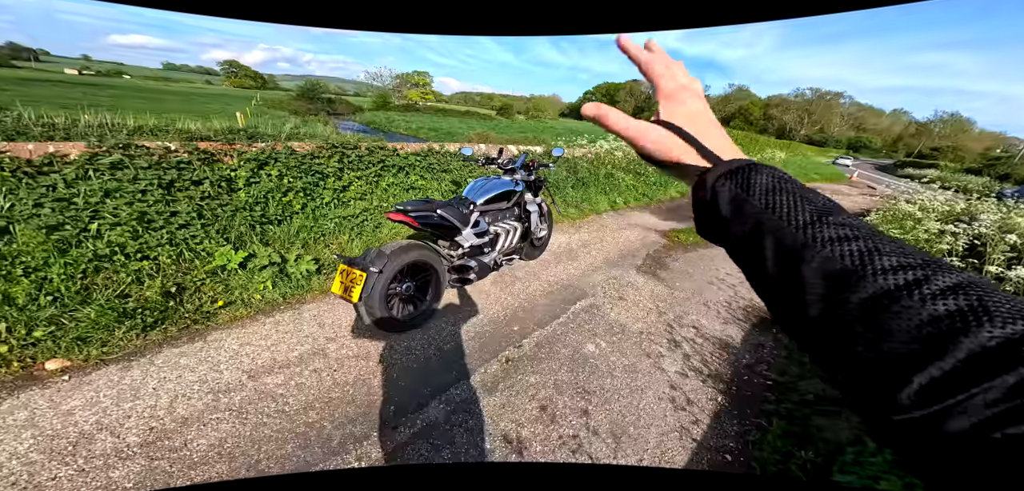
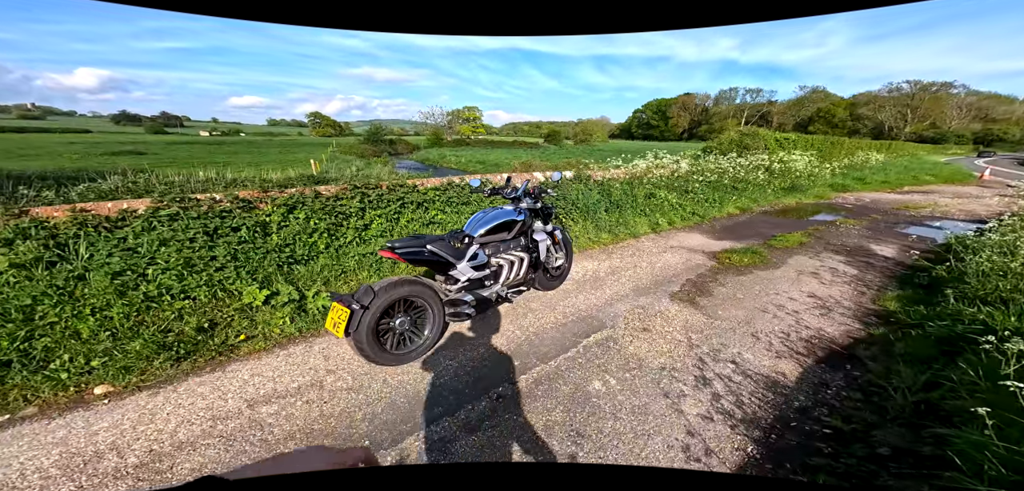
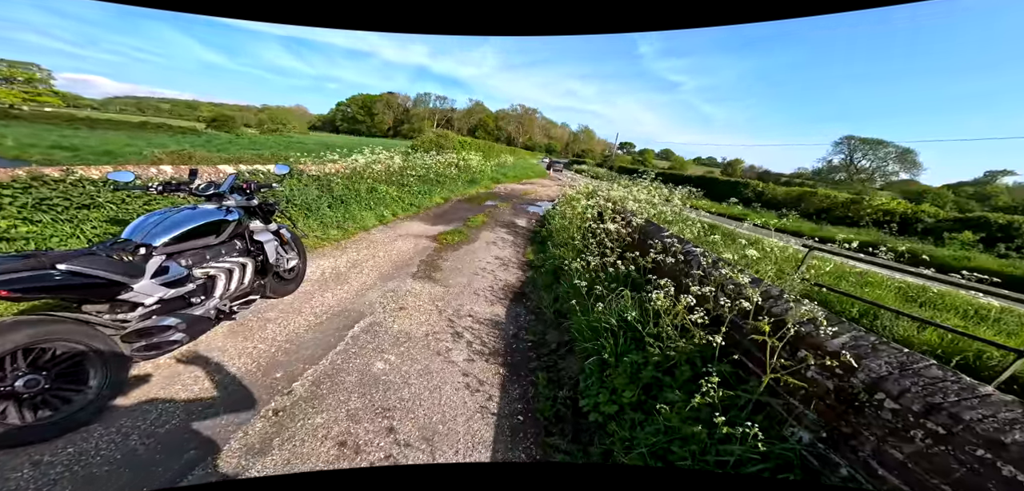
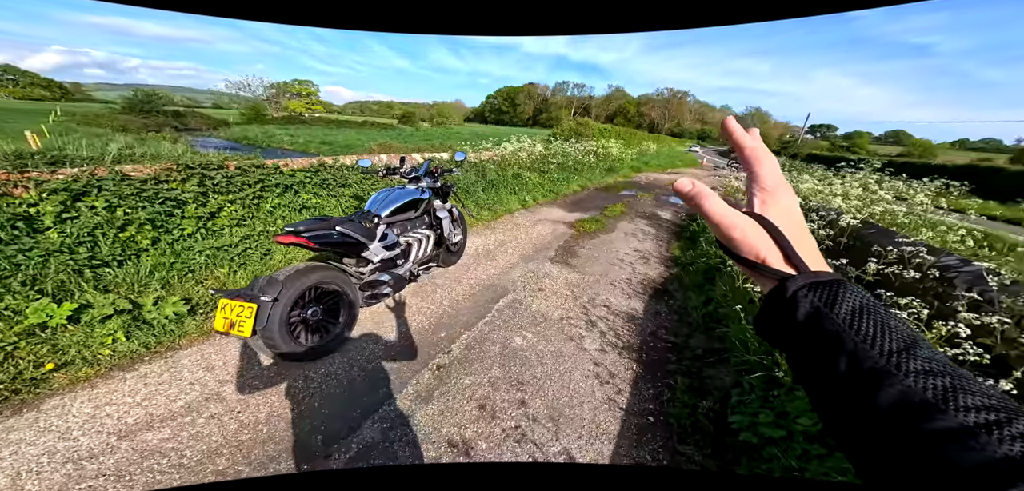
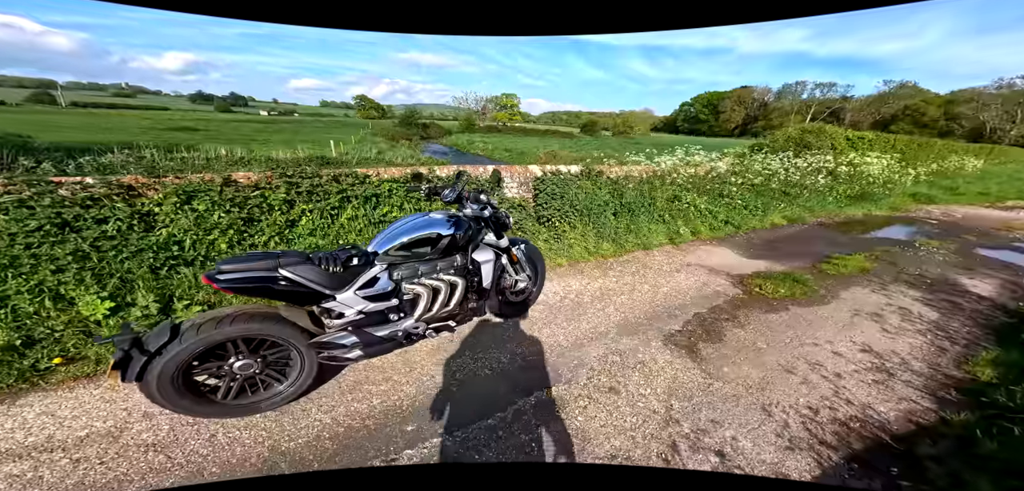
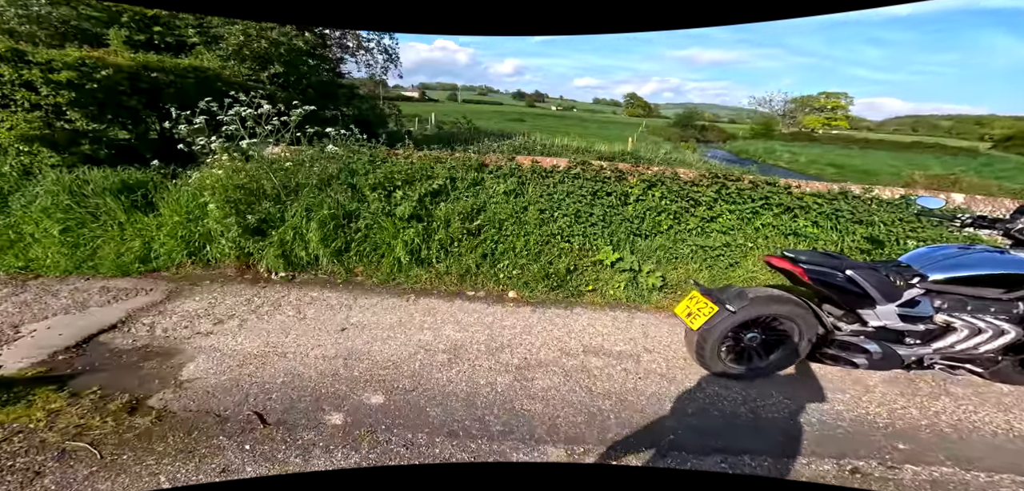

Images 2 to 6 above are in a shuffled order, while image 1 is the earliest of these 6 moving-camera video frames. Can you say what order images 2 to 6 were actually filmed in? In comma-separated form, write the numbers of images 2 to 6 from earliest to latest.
4, 3, 6, 2, 5
